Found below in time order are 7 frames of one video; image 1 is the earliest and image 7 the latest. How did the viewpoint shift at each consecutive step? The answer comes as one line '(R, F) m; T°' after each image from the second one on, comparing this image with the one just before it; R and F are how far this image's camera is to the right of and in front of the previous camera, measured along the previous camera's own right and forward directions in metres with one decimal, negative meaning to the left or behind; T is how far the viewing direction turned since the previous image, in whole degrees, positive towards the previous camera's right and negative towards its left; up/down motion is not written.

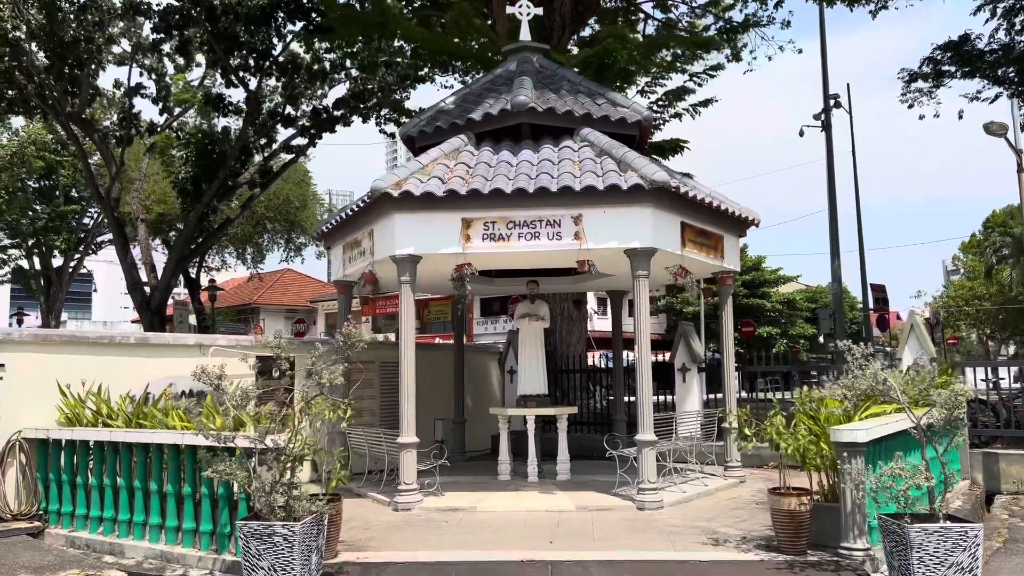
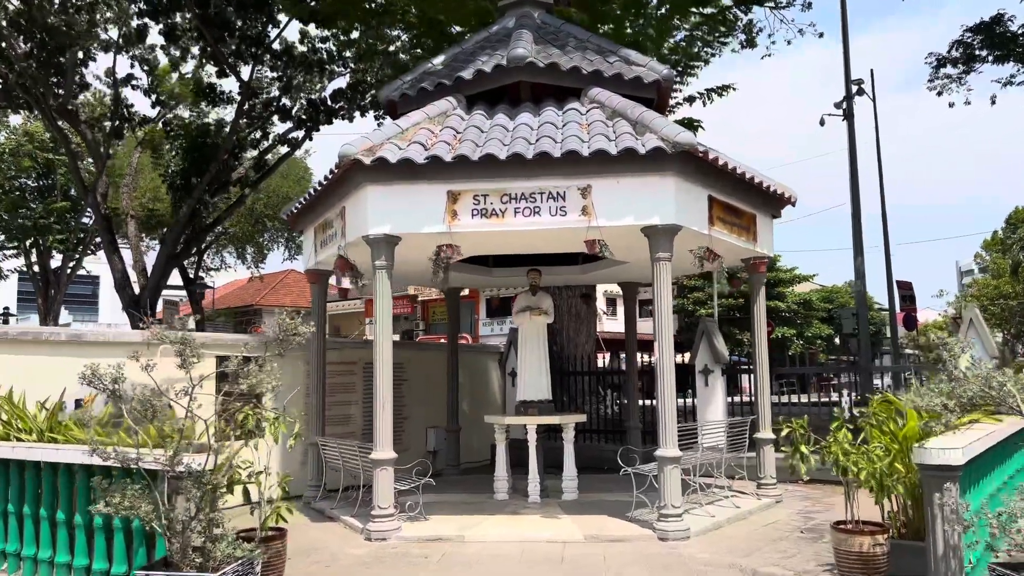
(+0.1, +1.6) m; -1°
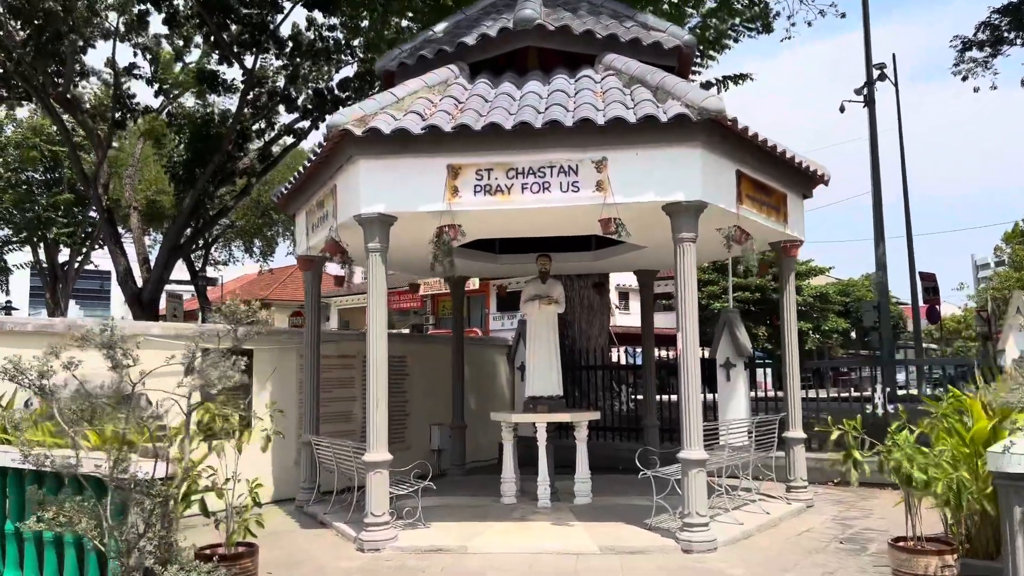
(0.0, +0.8) m; -1°
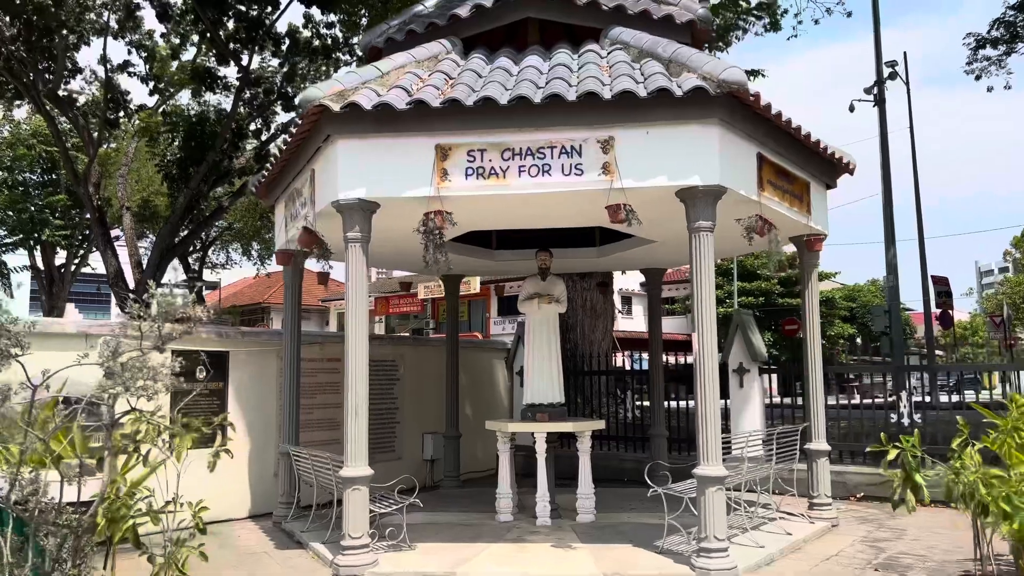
(+0.1, +0.8) m; 0°
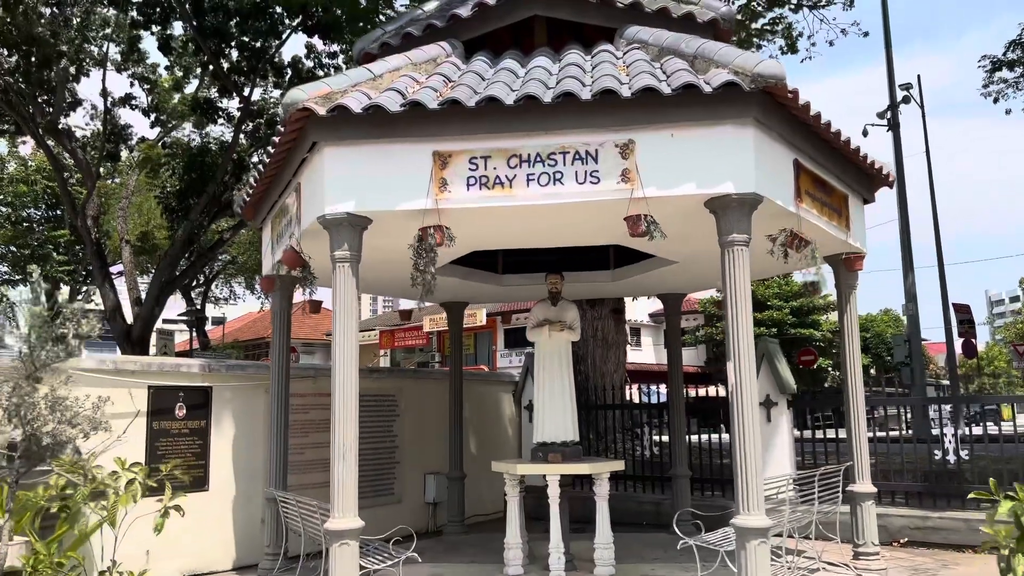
(0.0, +0.8) m; 0°
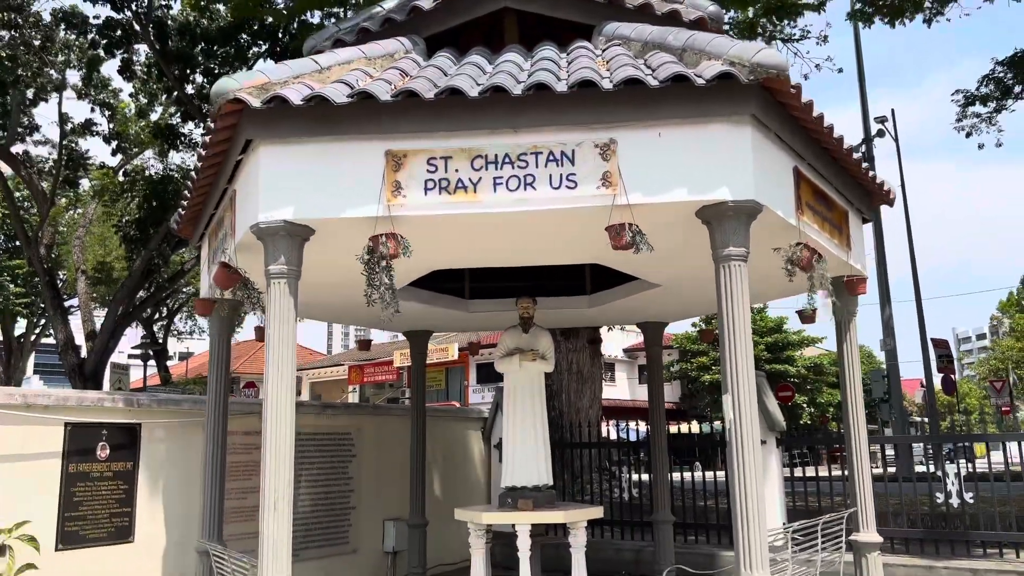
(+0.1, +0.8) m; +2°
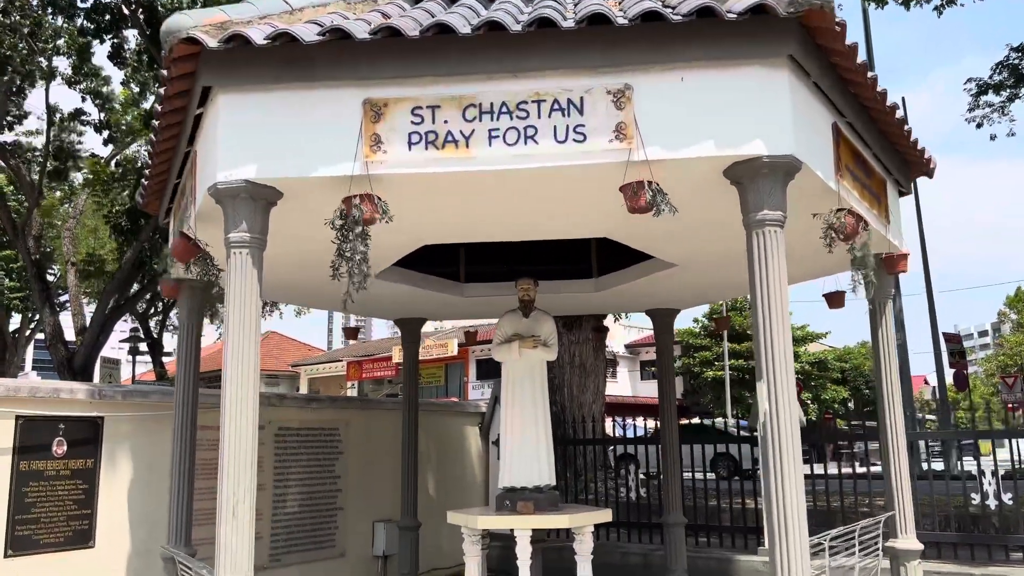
(0.0, +0.7) m; 0°
